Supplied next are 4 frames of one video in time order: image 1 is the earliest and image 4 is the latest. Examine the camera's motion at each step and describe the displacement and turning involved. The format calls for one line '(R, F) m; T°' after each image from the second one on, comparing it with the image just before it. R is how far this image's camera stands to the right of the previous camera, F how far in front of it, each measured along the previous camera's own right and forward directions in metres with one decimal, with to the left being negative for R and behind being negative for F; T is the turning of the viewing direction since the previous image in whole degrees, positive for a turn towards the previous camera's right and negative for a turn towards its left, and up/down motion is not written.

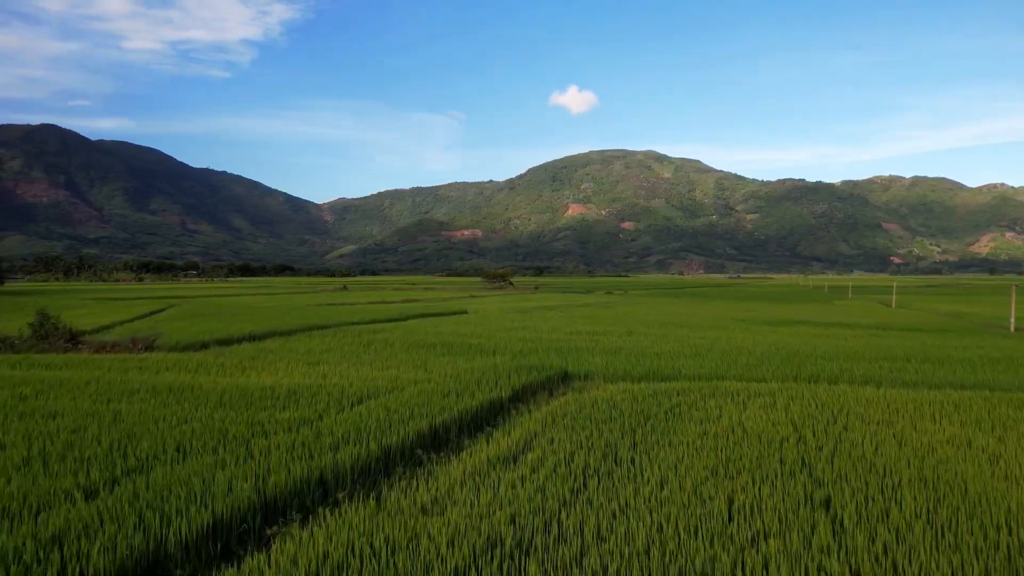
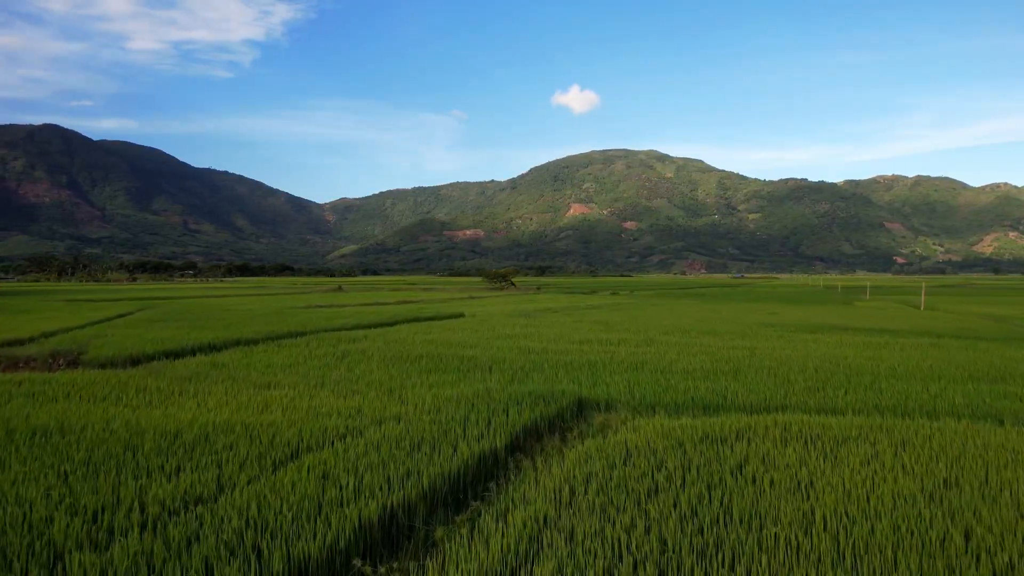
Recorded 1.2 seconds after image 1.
(0.0, +1.9) m; 0°
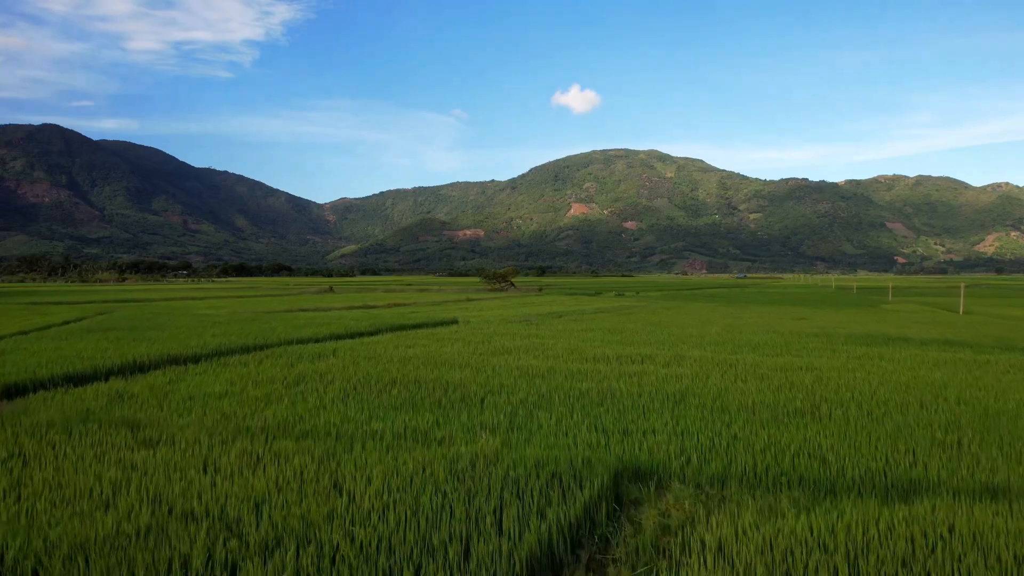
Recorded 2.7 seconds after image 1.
(0.0, +2.3) m; 0°
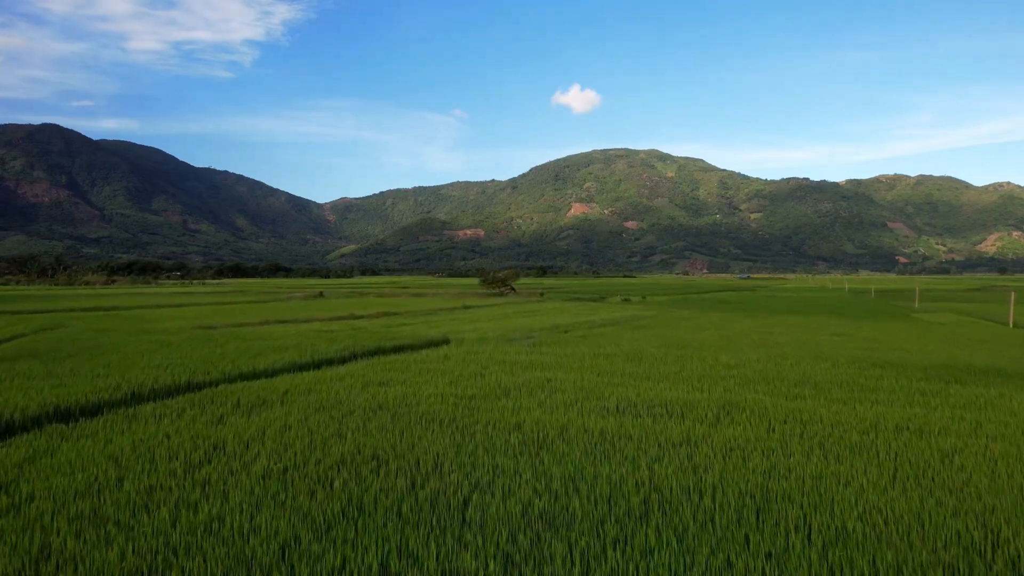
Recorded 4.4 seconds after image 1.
(0.0, +2.5) m; 0°
